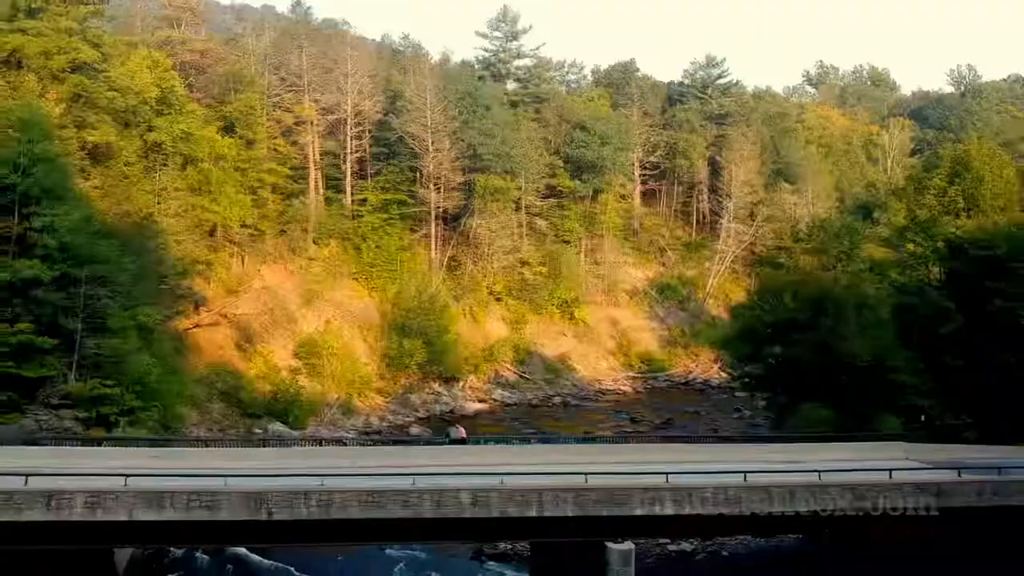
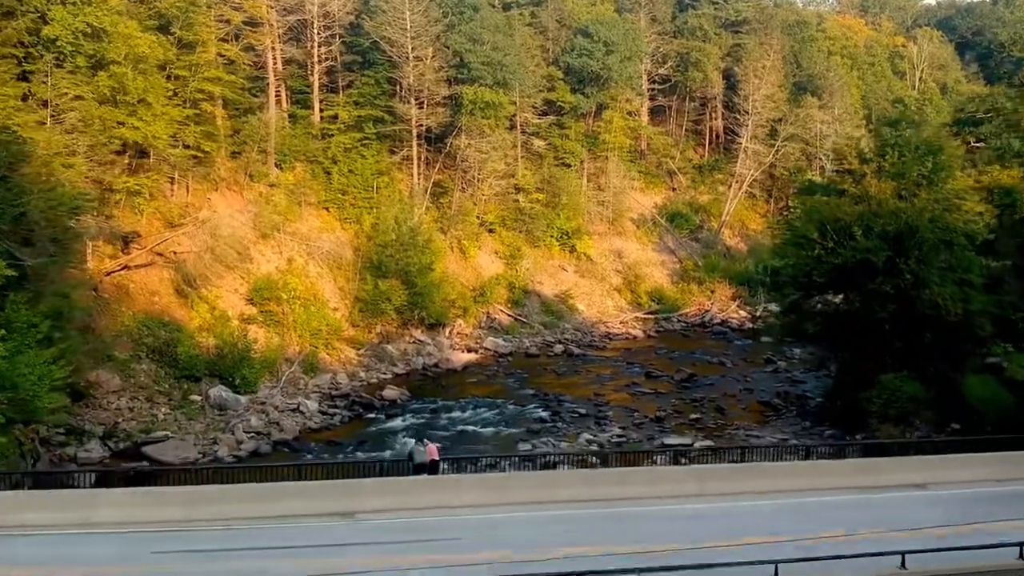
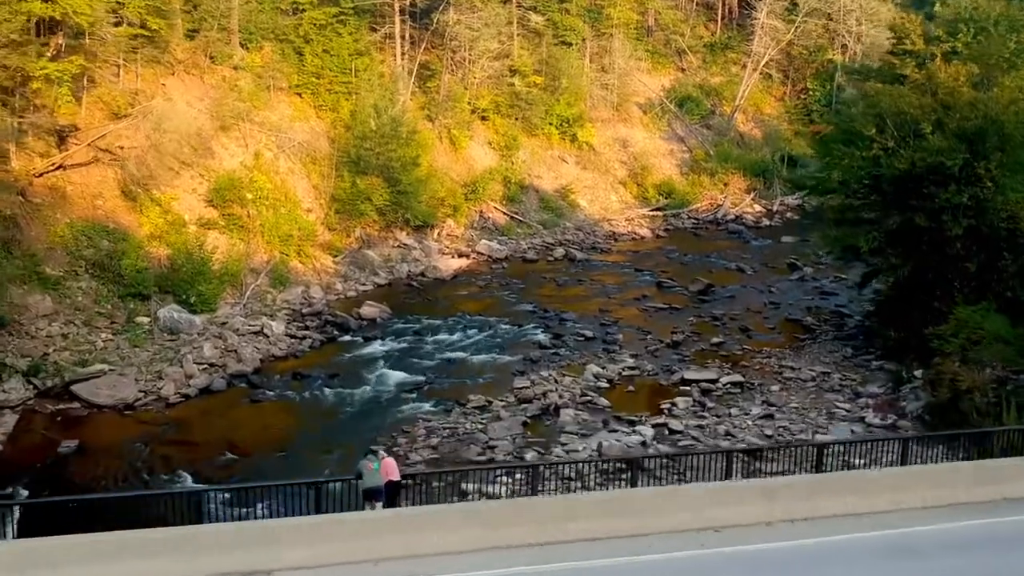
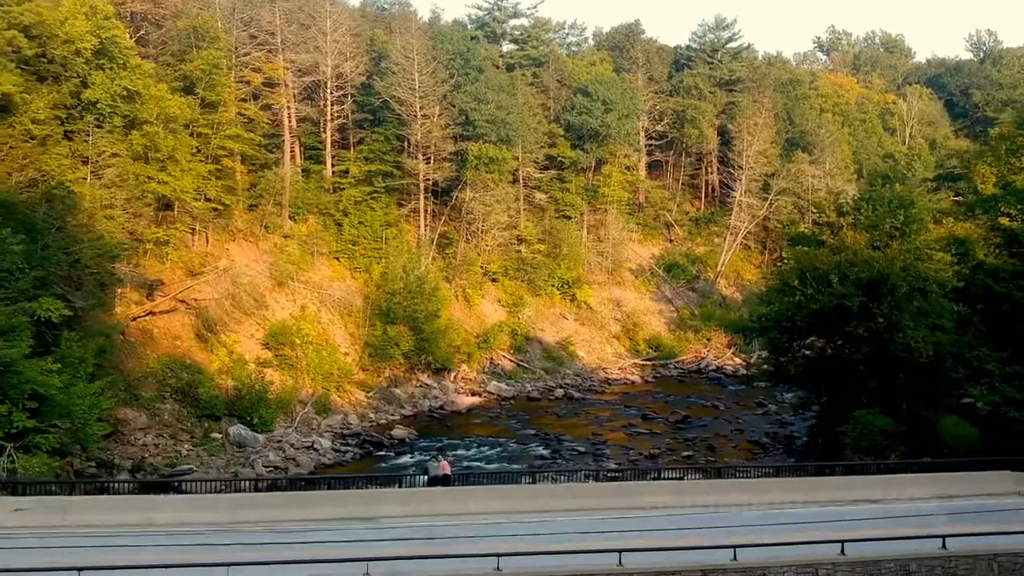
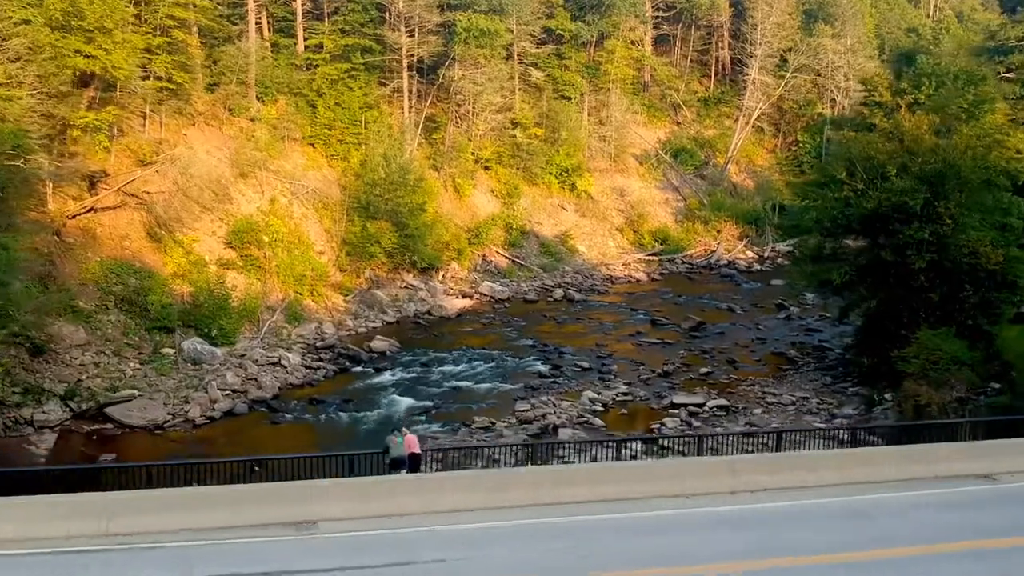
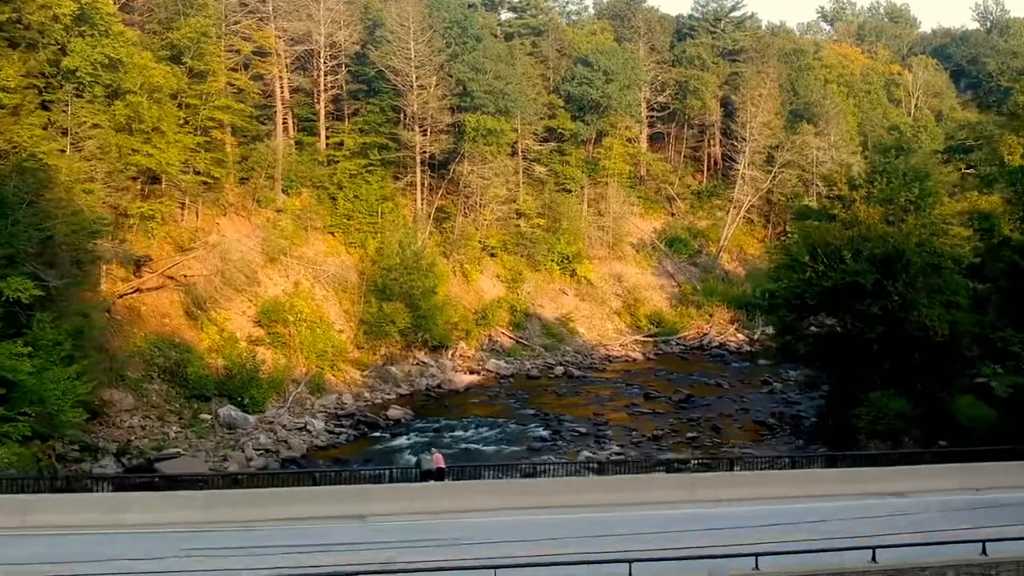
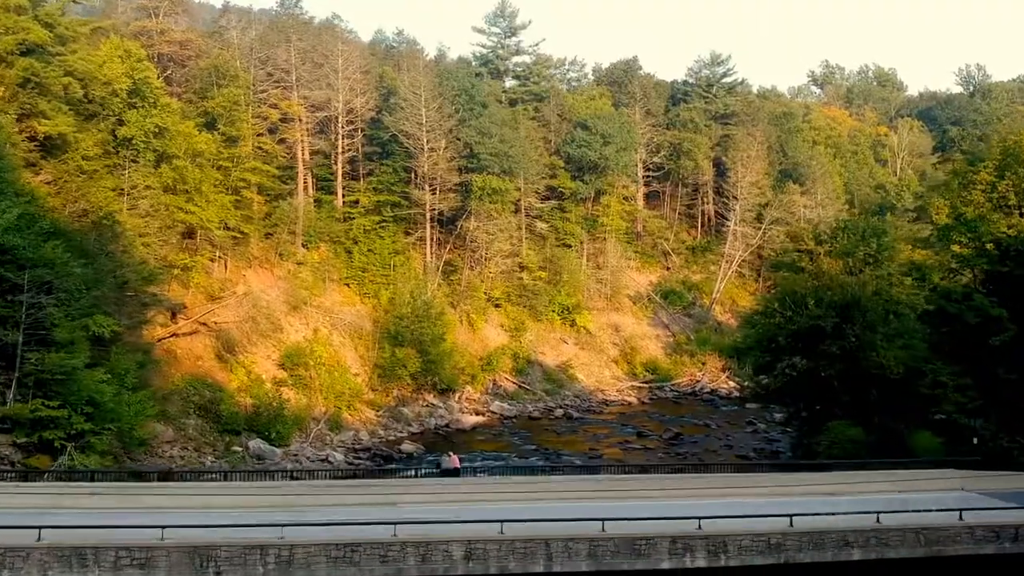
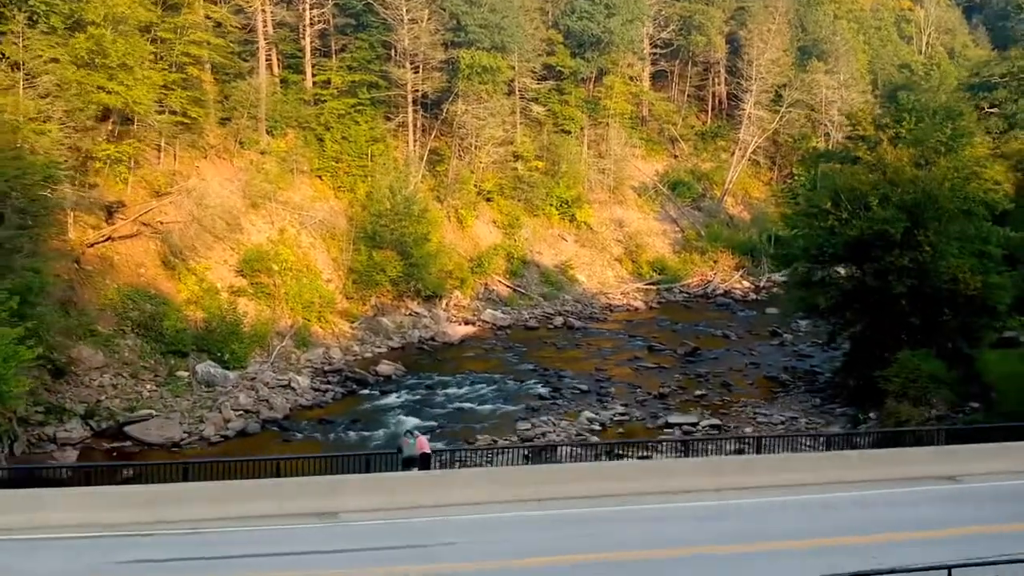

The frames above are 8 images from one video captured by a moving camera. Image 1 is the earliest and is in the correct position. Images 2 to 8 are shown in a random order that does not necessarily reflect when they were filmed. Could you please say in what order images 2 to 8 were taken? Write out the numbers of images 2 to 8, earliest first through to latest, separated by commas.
7, 4, 6, 2, 8, 5, 3
